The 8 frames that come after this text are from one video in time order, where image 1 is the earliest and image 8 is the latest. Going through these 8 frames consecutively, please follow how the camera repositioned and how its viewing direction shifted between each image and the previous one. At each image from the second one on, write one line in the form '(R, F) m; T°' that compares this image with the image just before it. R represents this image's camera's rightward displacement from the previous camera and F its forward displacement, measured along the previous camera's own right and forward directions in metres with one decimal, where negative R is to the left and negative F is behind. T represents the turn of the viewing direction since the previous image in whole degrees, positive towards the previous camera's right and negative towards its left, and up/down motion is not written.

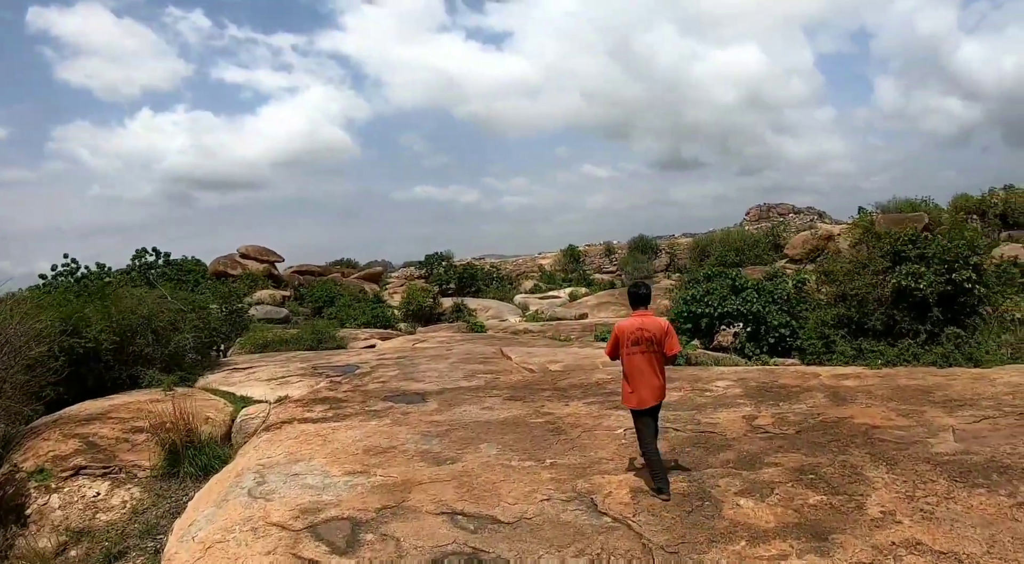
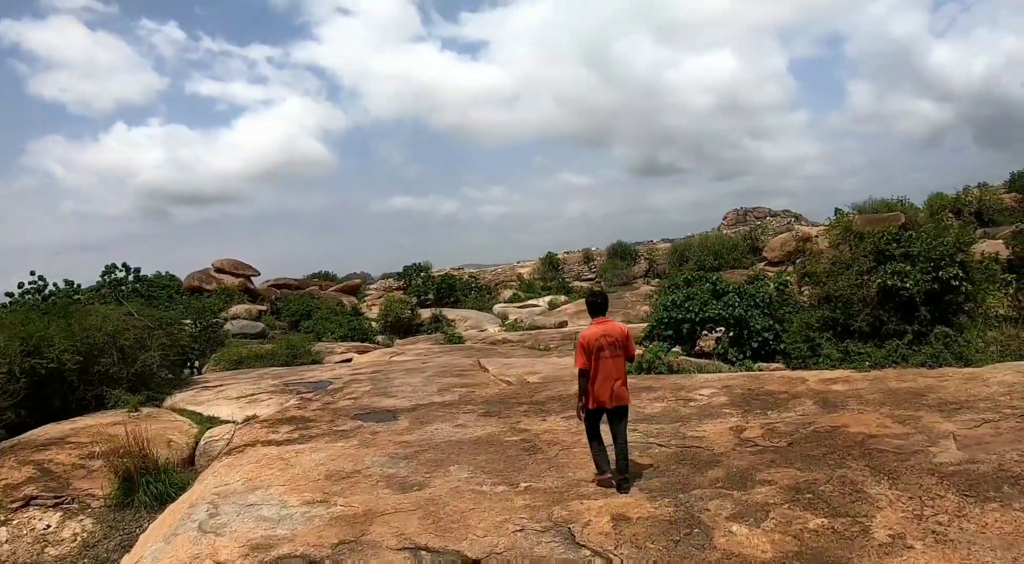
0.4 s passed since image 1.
(+0.1, +0.3) m; +2°
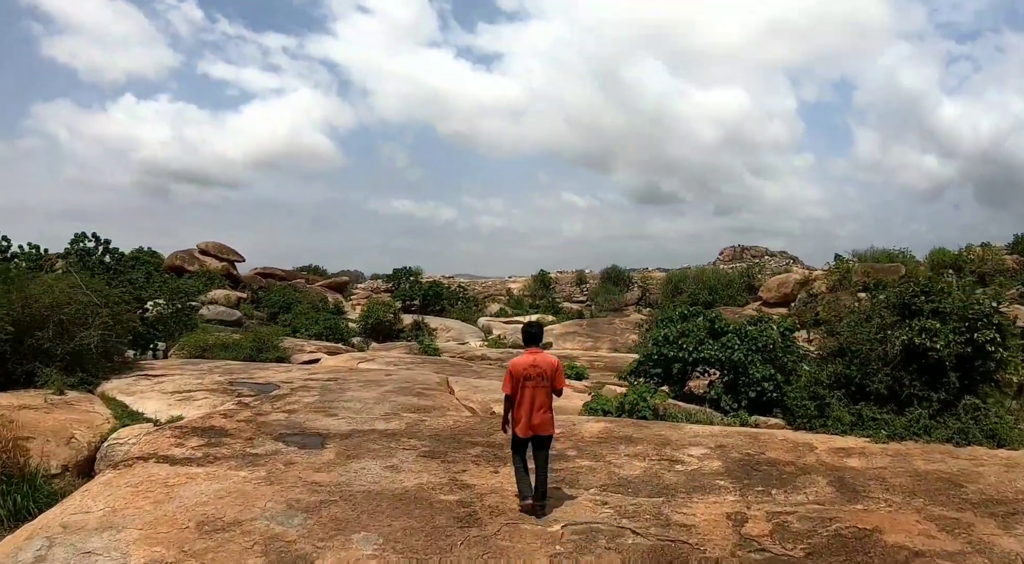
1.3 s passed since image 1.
(+0.2, +1.0) m; +1°
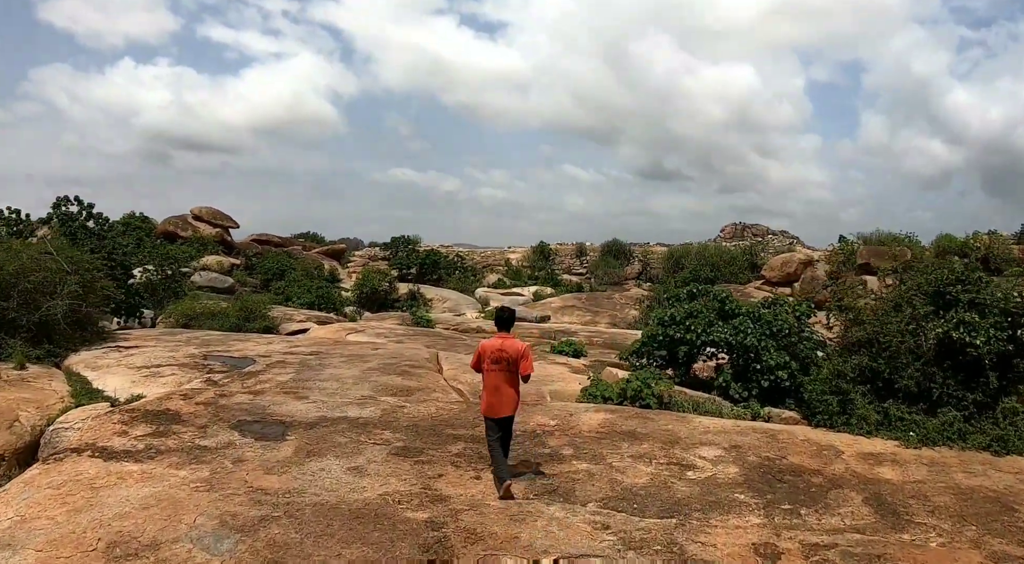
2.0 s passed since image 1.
(+0.1, +0.7) m; 0°
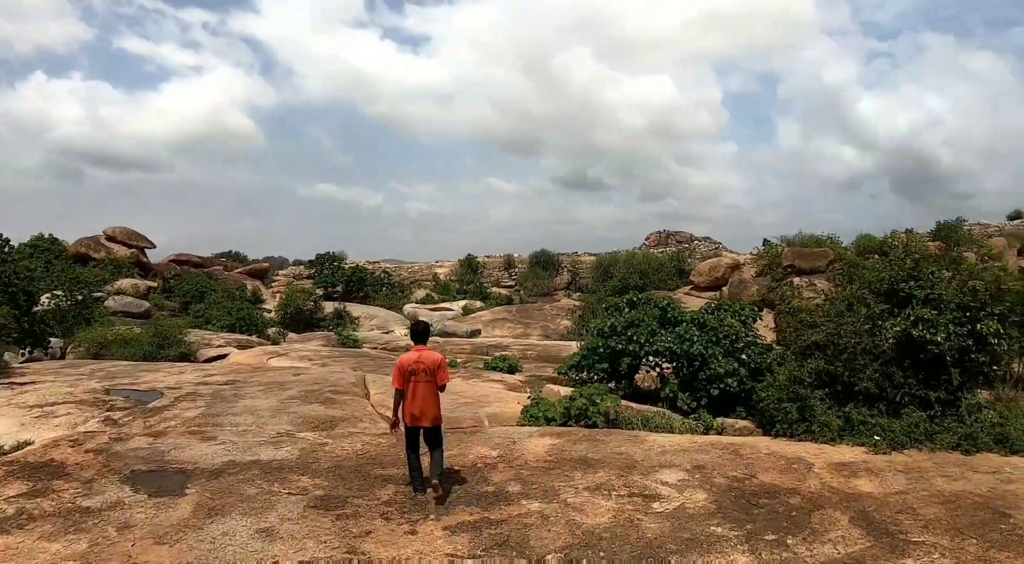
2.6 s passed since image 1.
(0.0, +0.5) m; +6°
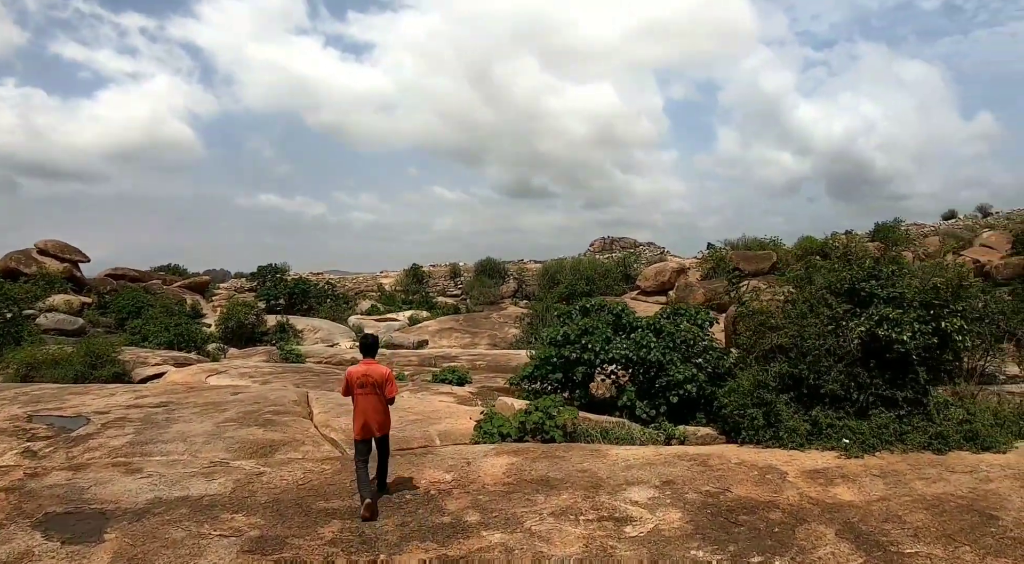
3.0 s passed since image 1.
(0.0, +0.3) m; +4°
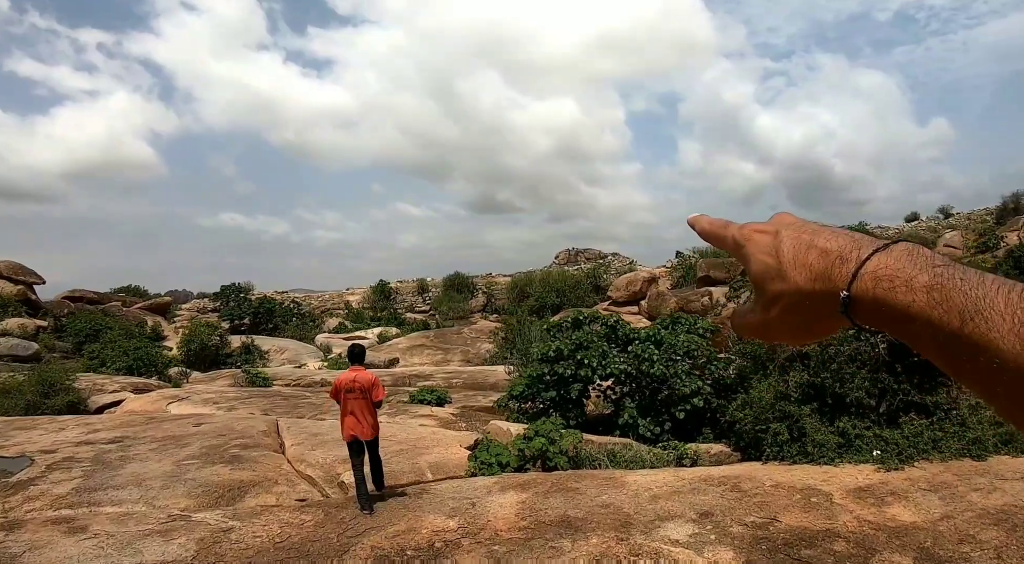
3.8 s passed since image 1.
(-0.2, +0.5) m; +3°
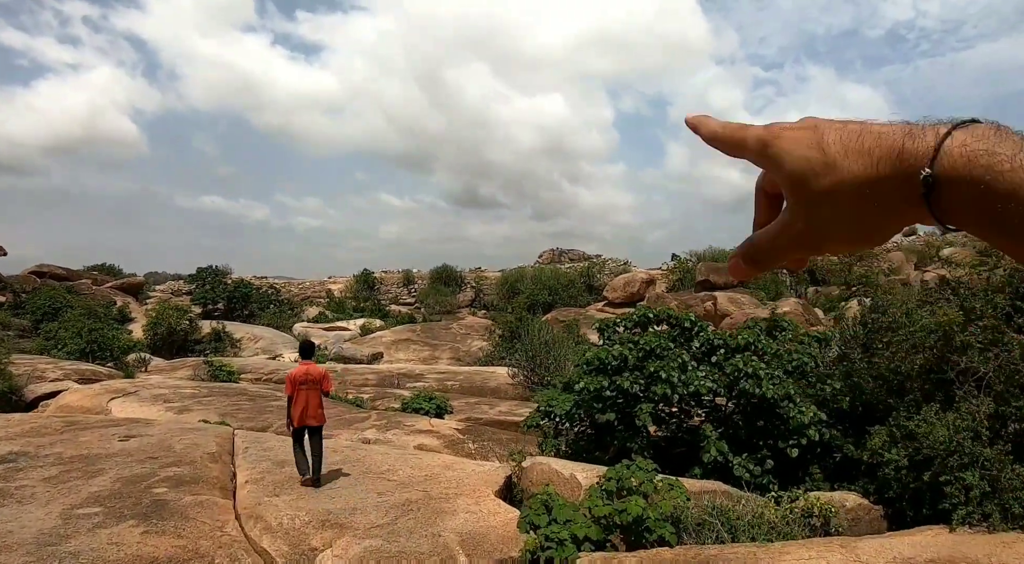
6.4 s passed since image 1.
(-0.6, +1.9) m; +2°
